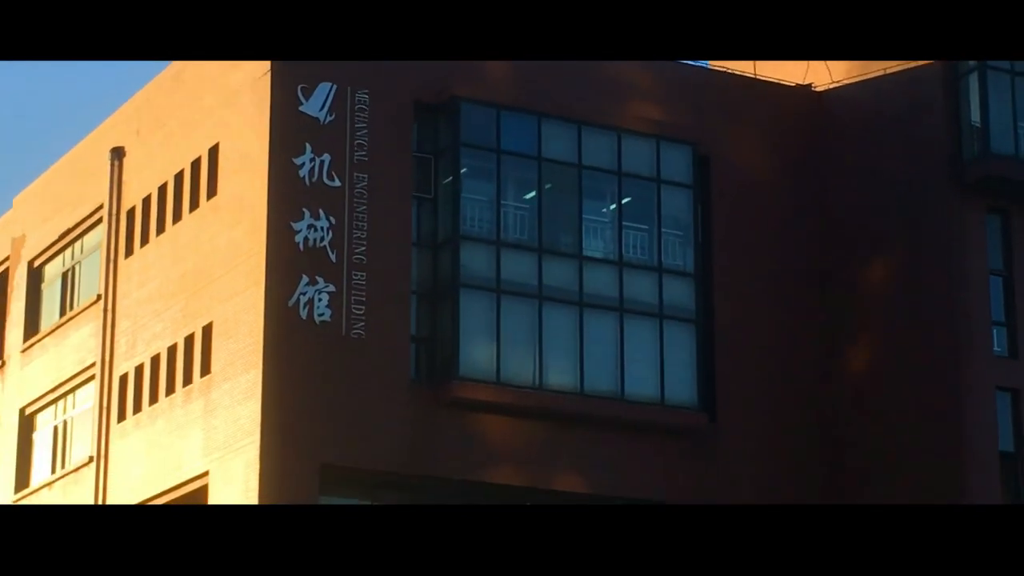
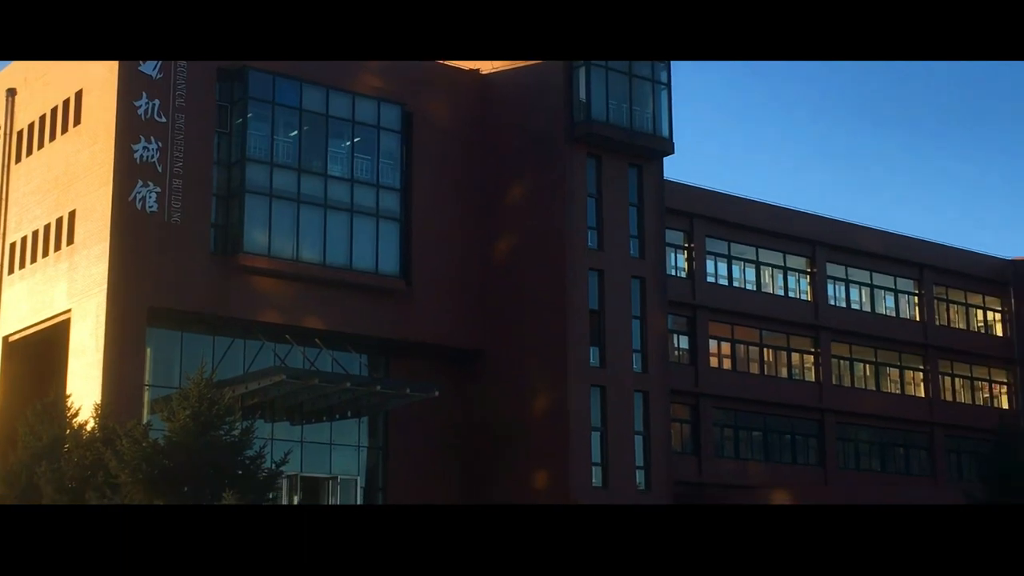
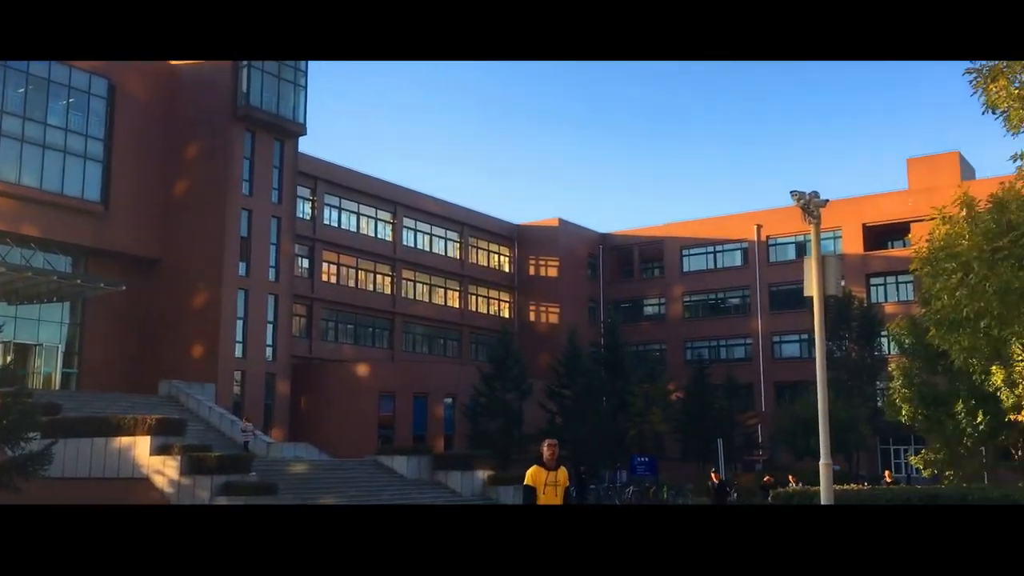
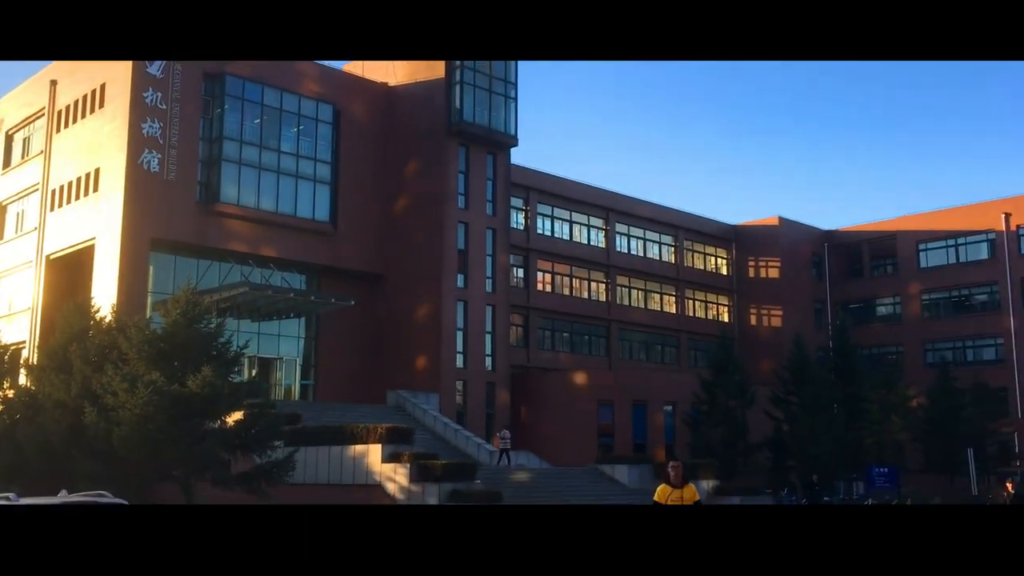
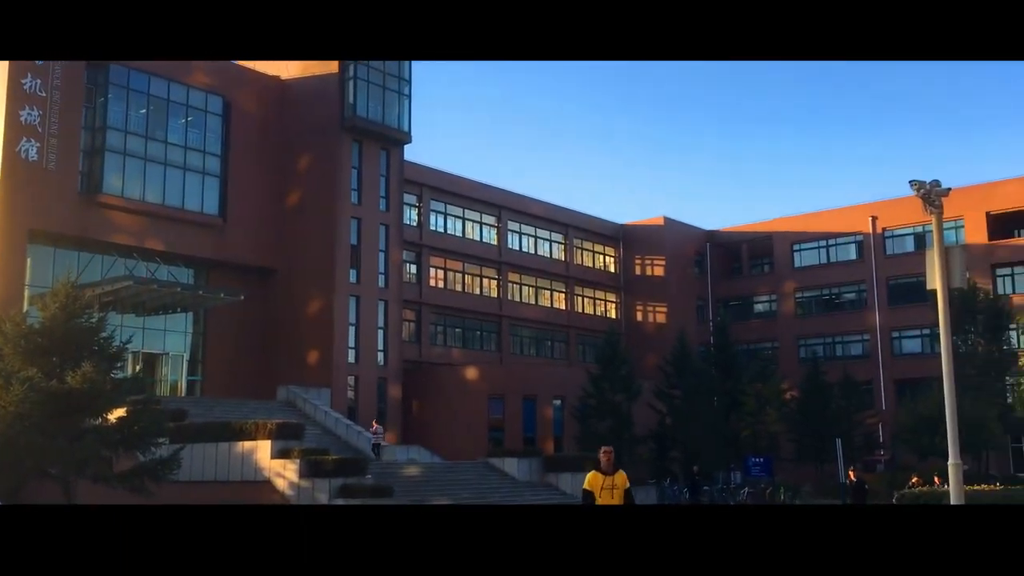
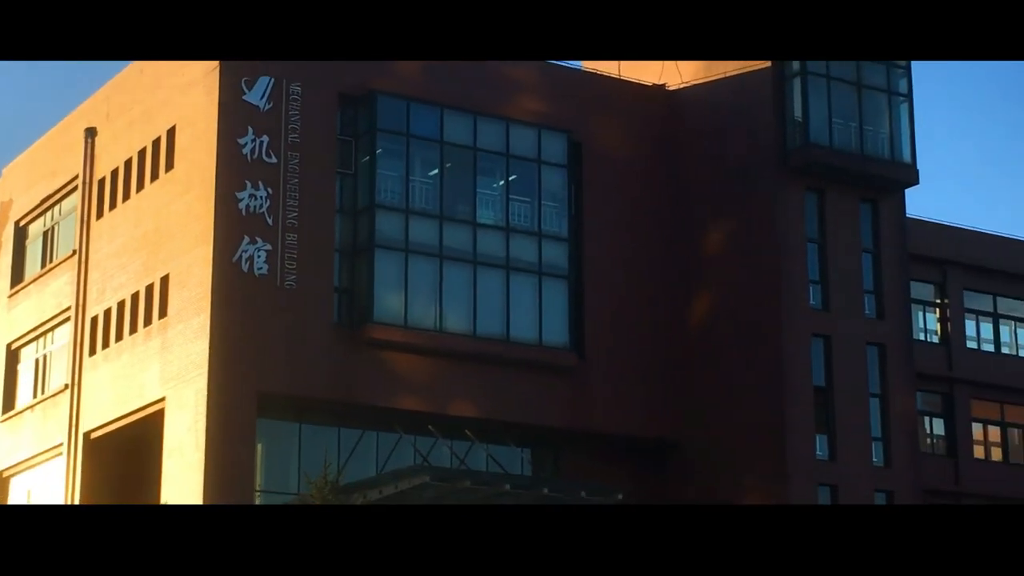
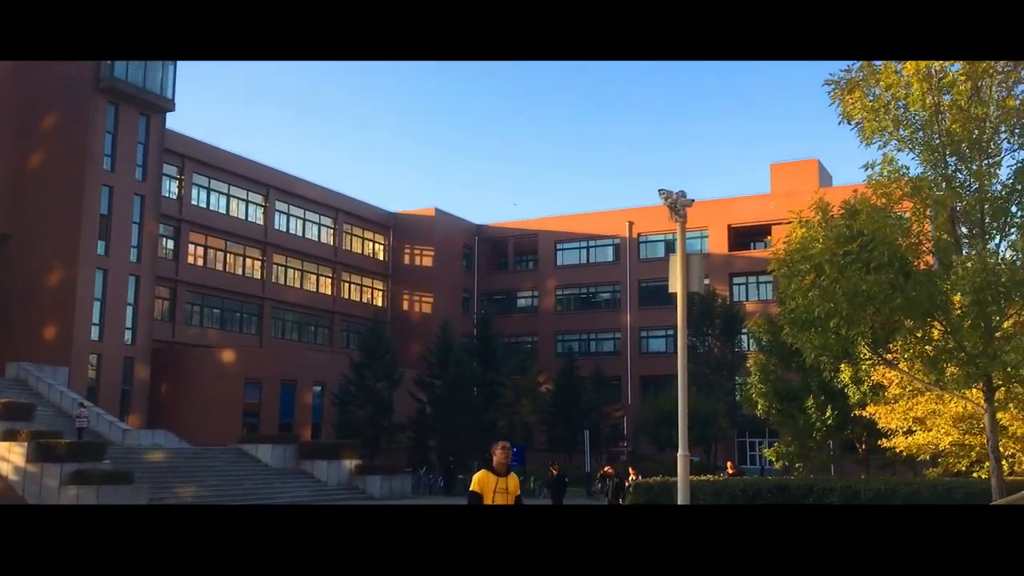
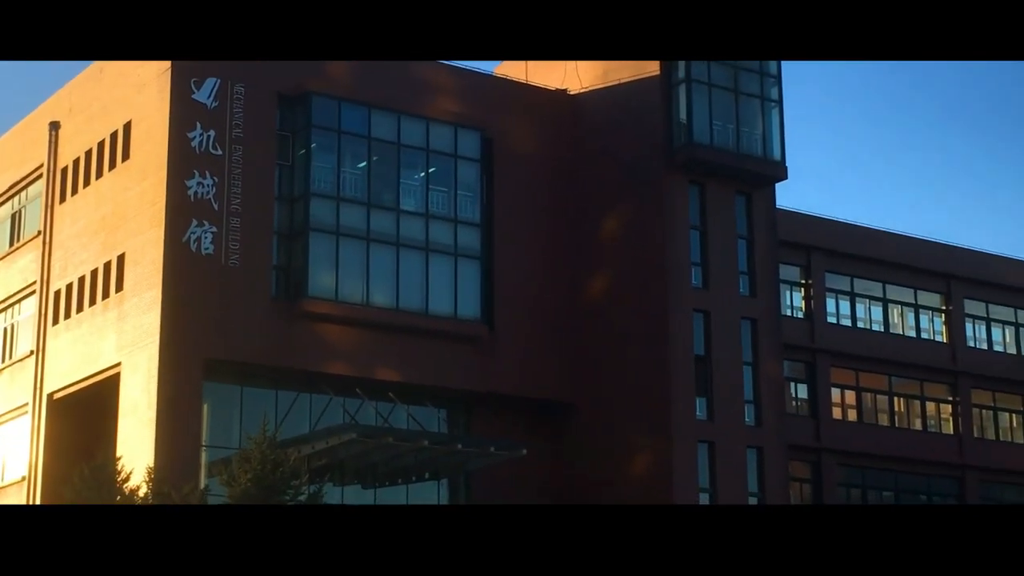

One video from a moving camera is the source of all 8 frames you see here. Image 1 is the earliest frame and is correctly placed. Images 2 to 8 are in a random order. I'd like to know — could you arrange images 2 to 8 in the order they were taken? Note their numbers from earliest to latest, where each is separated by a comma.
6, 8, 2, 4, 5, 3, 7
